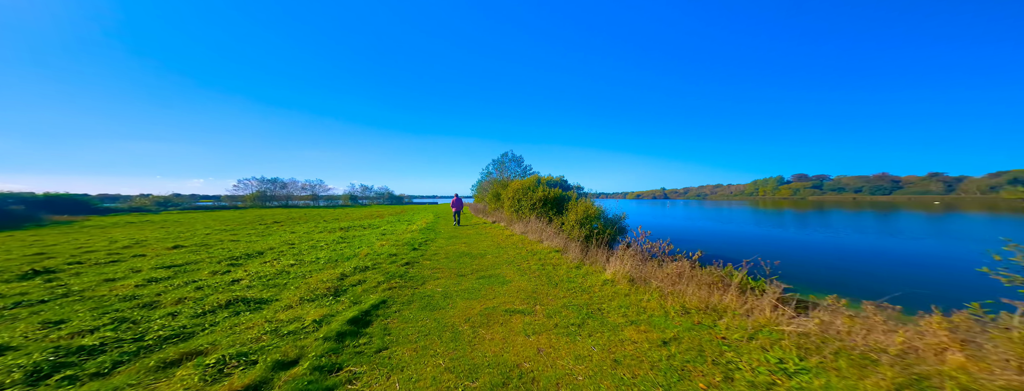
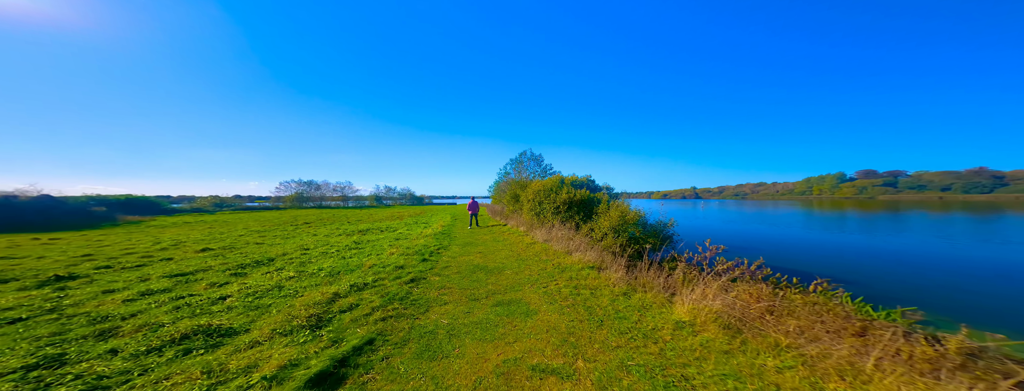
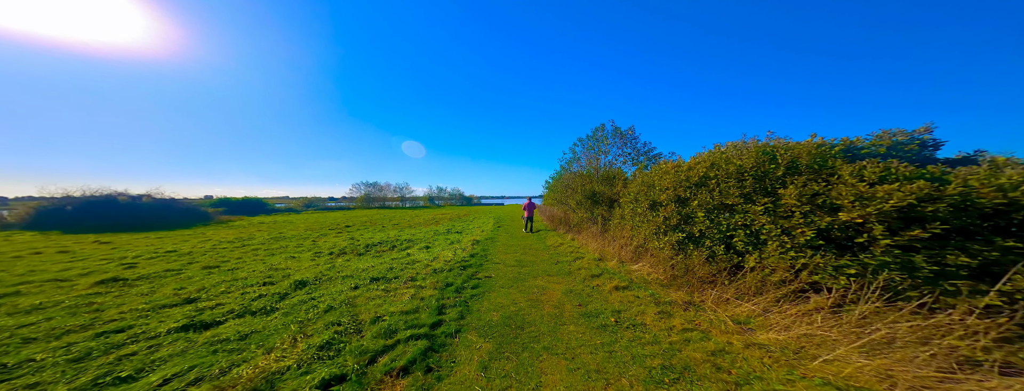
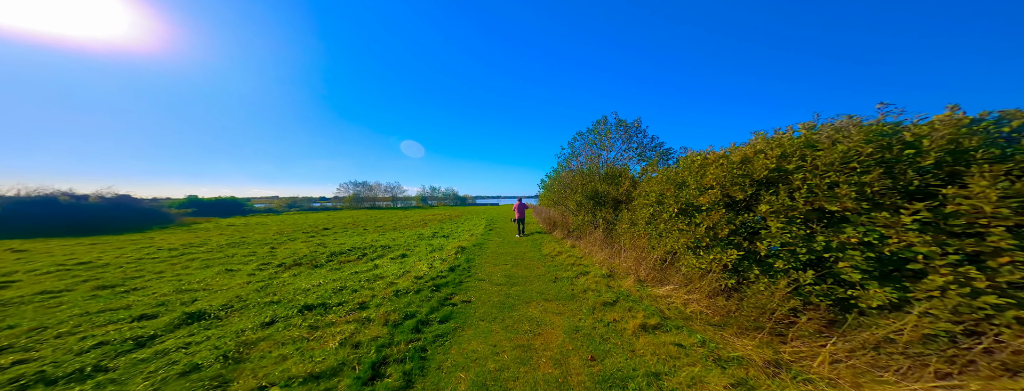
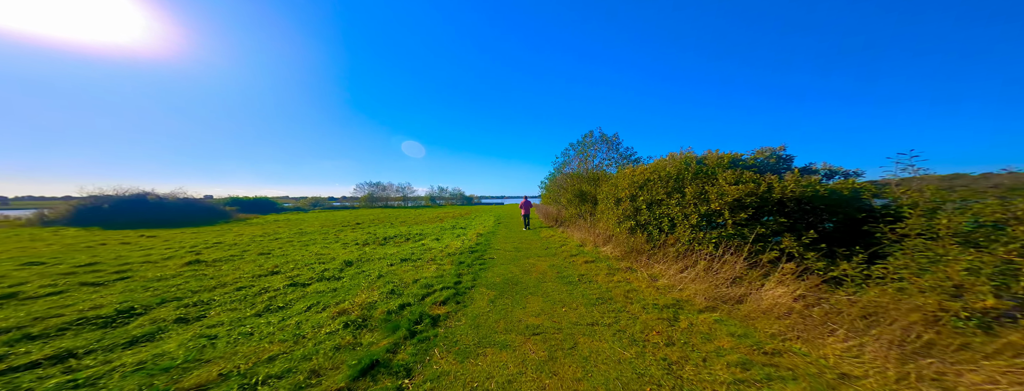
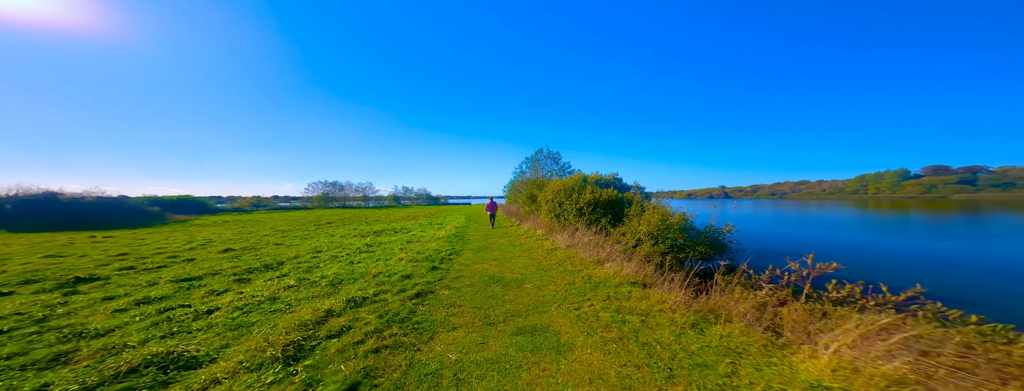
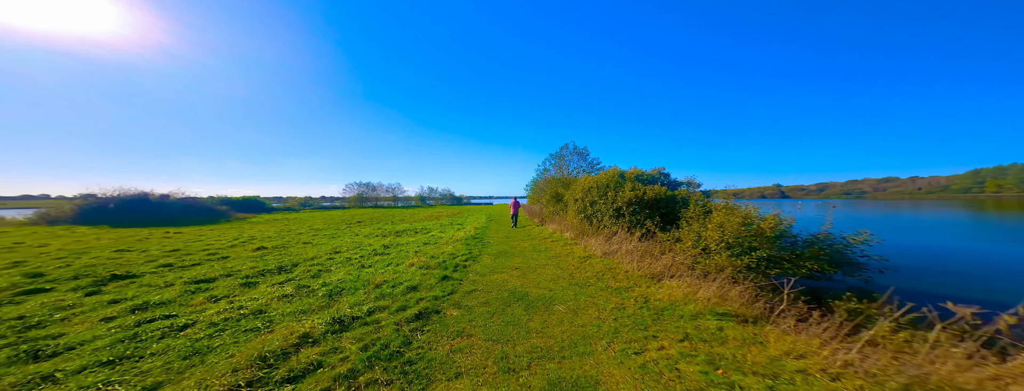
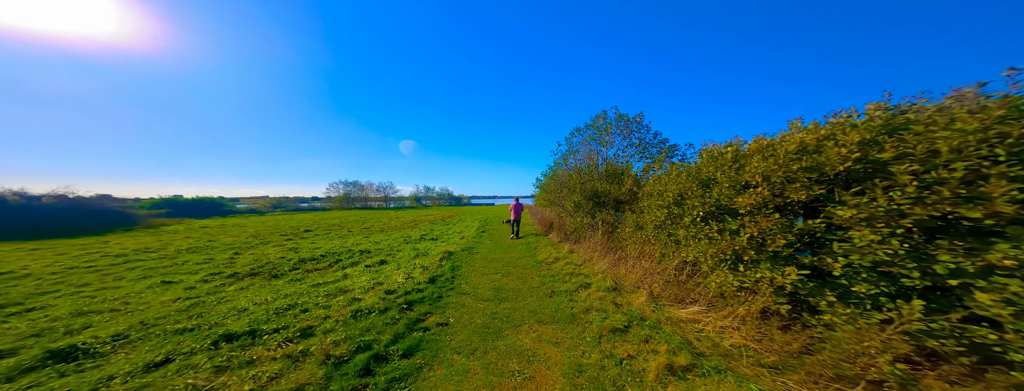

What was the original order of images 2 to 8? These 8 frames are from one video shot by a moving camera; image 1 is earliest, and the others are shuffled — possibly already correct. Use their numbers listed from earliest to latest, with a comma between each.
2, 6, 7, 5, 3, 4, 8
